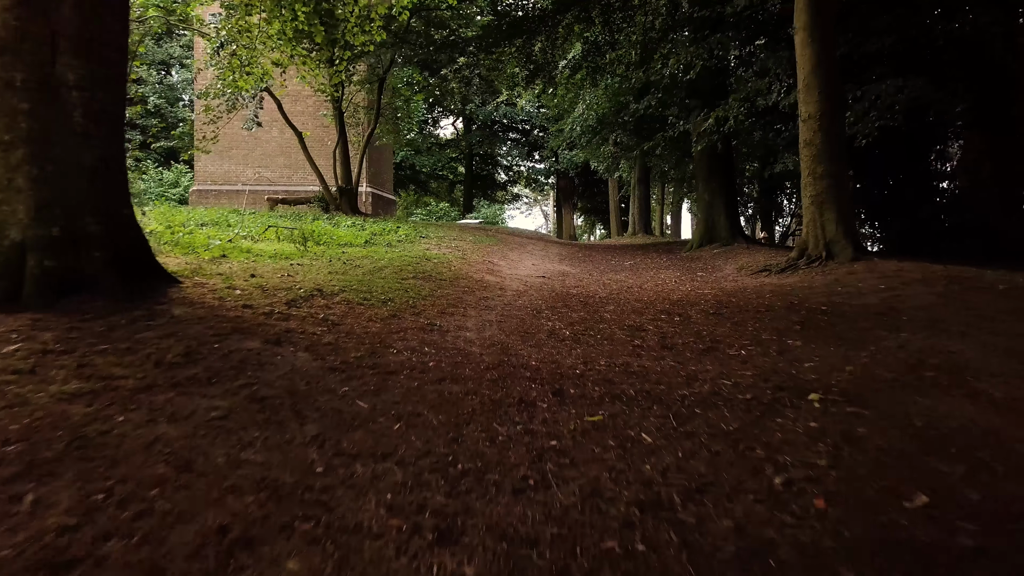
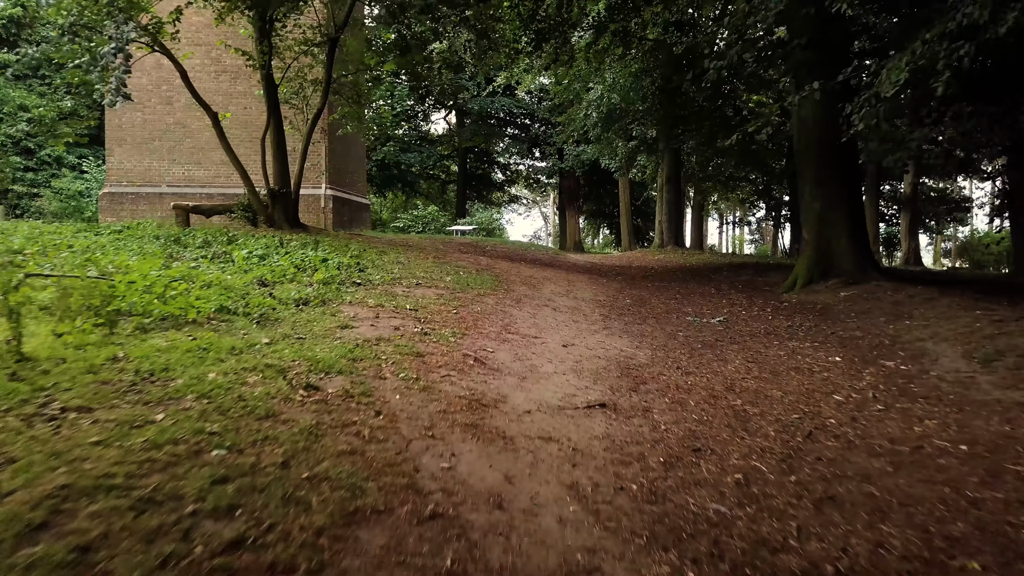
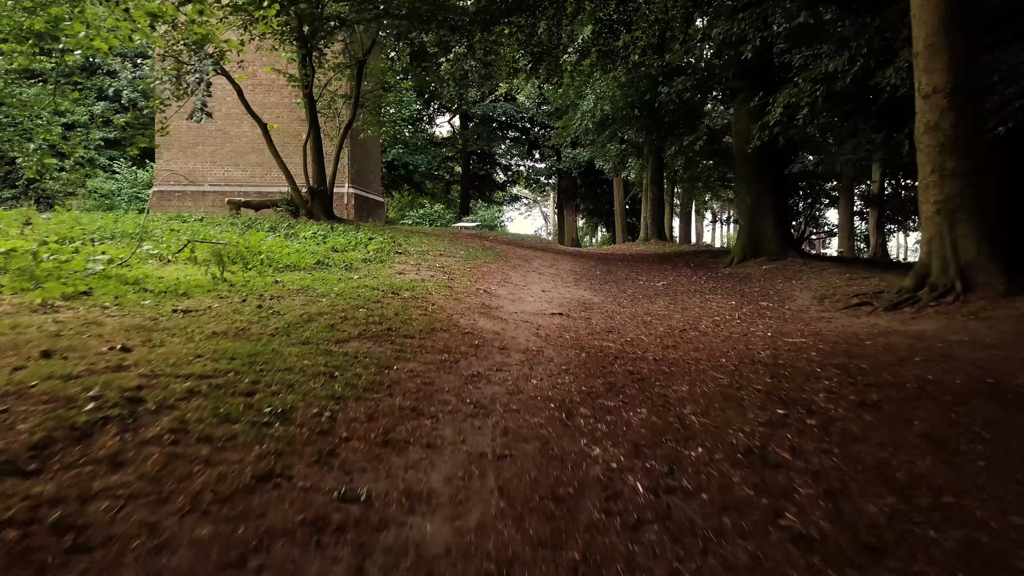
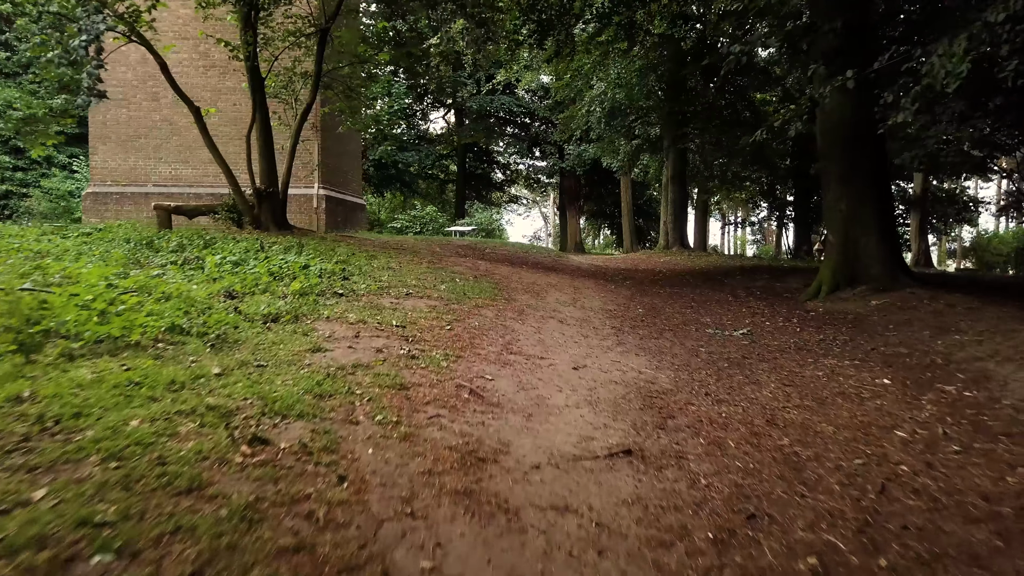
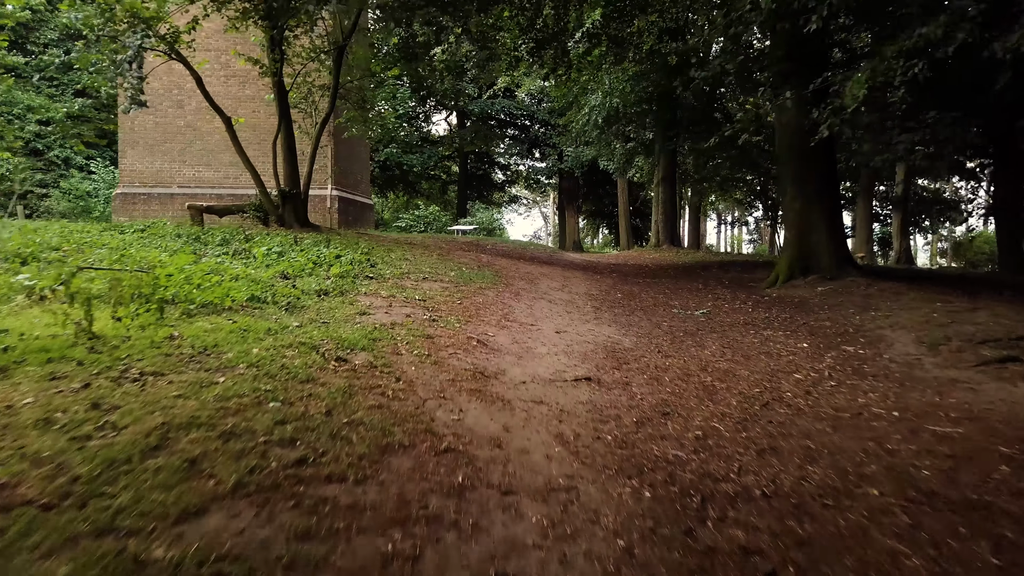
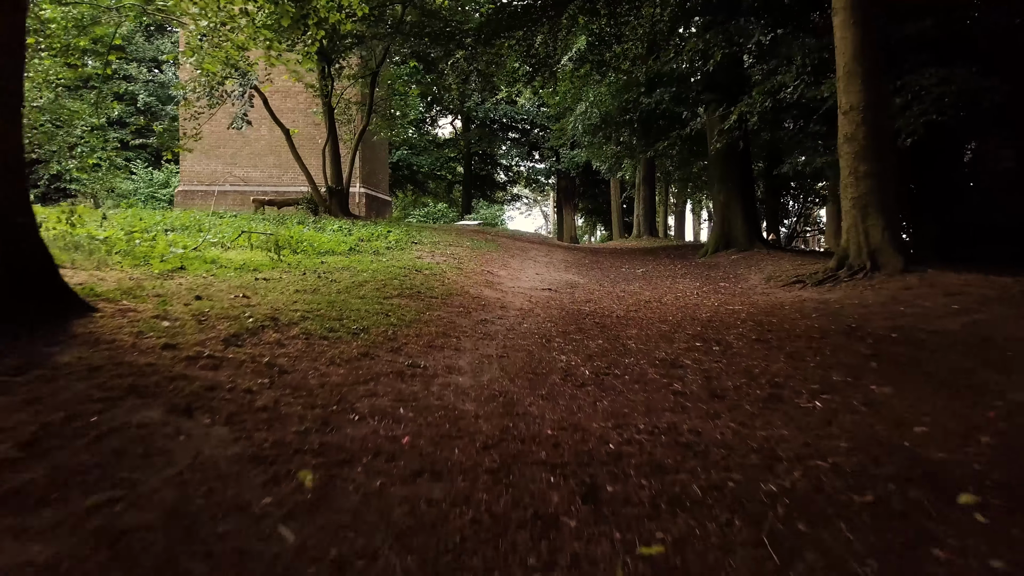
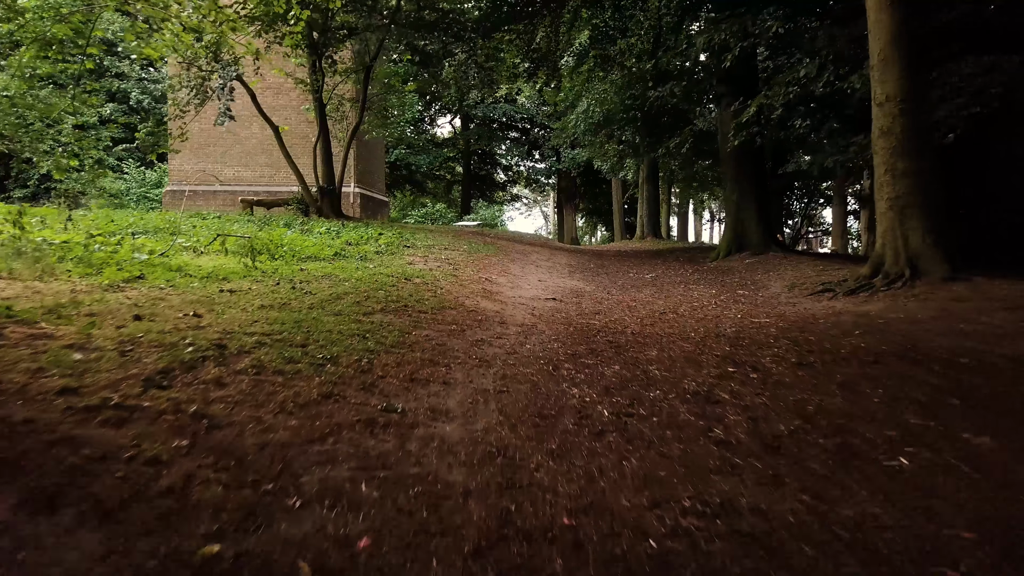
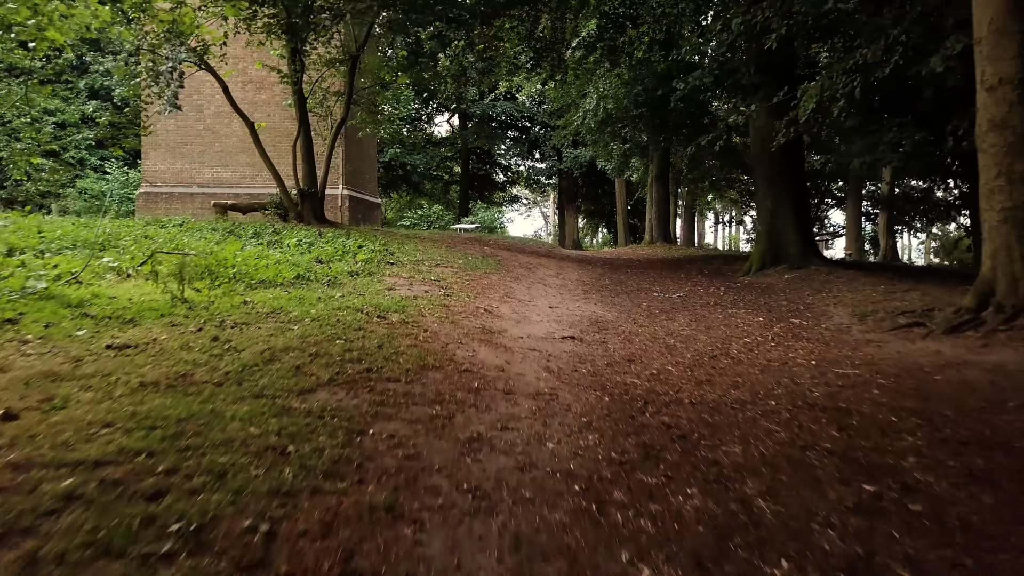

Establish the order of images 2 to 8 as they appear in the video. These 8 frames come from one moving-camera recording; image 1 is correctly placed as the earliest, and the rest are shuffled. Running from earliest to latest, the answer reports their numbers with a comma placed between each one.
6, 7, 3, 8, 5, 2, 4
